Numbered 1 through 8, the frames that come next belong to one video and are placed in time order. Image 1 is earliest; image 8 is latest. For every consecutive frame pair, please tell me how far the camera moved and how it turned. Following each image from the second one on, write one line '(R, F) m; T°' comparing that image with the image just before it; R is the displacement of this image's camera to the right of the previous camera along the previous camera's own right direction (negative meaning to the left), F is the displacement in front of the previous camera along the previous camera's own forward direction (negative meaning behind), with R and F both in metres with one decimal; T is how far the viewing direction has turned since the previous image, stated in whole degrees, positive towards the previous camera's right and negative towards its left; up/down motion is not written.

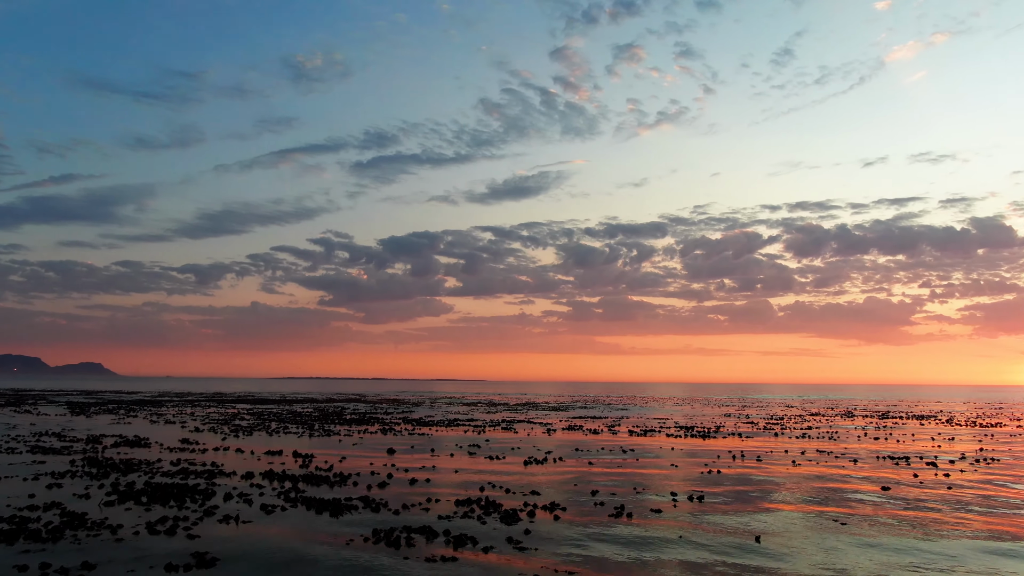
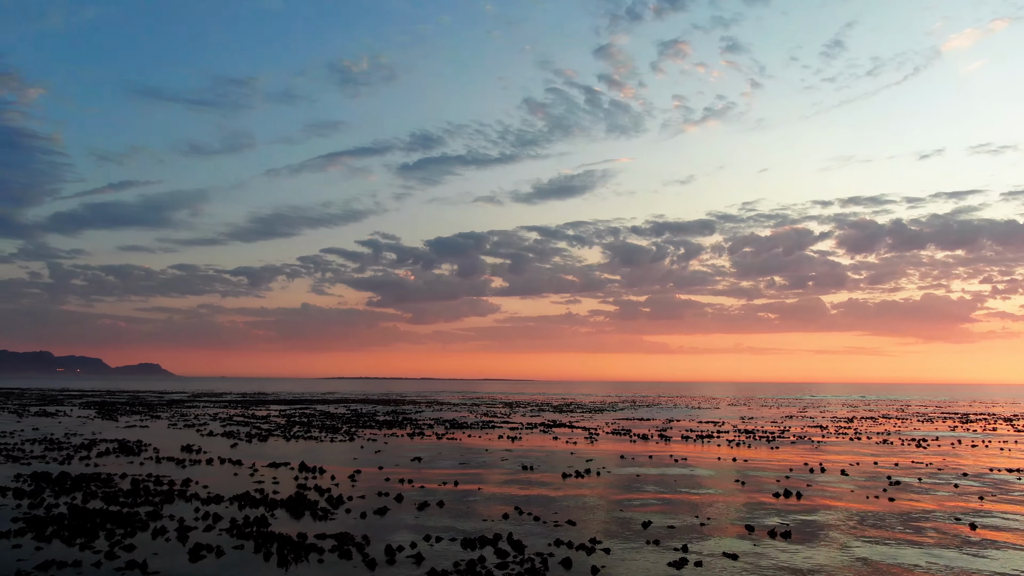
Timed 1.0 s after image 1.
(+0.4, +4.8) m; -3°
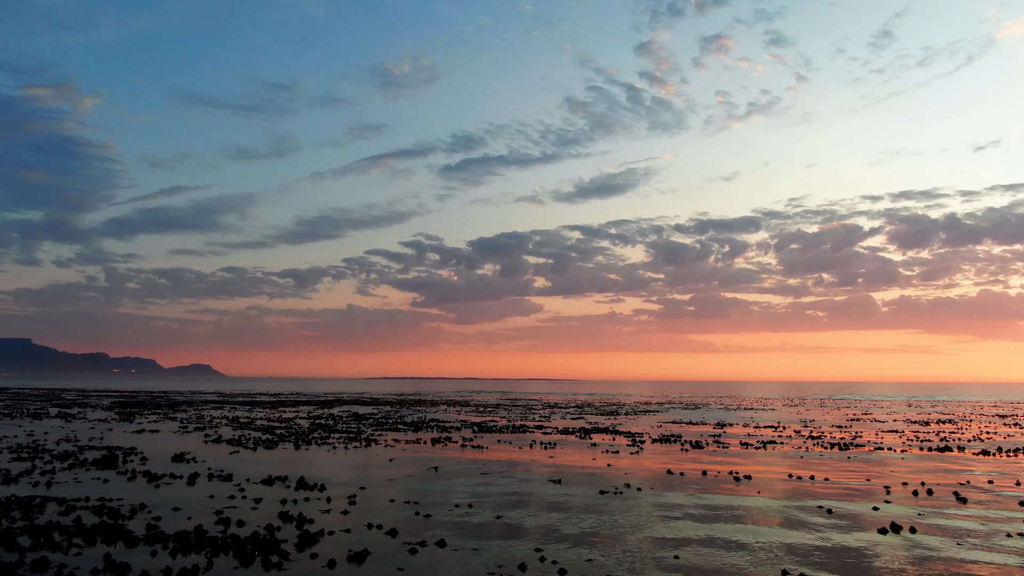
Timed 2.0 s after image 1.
(+0.5, +4.8) m; -3°
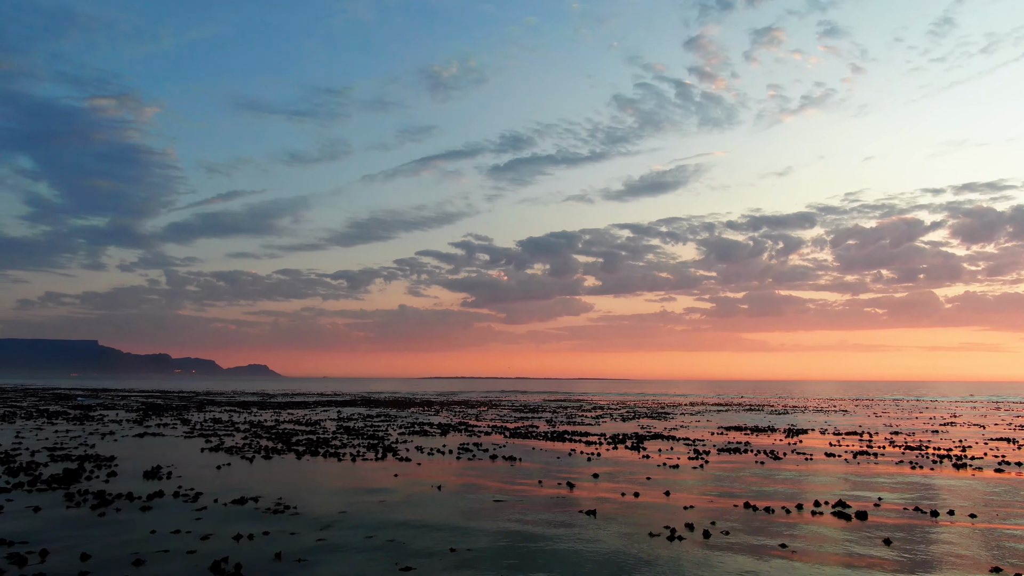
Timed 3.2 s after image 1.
(+0.6, +5.8) m; -4°
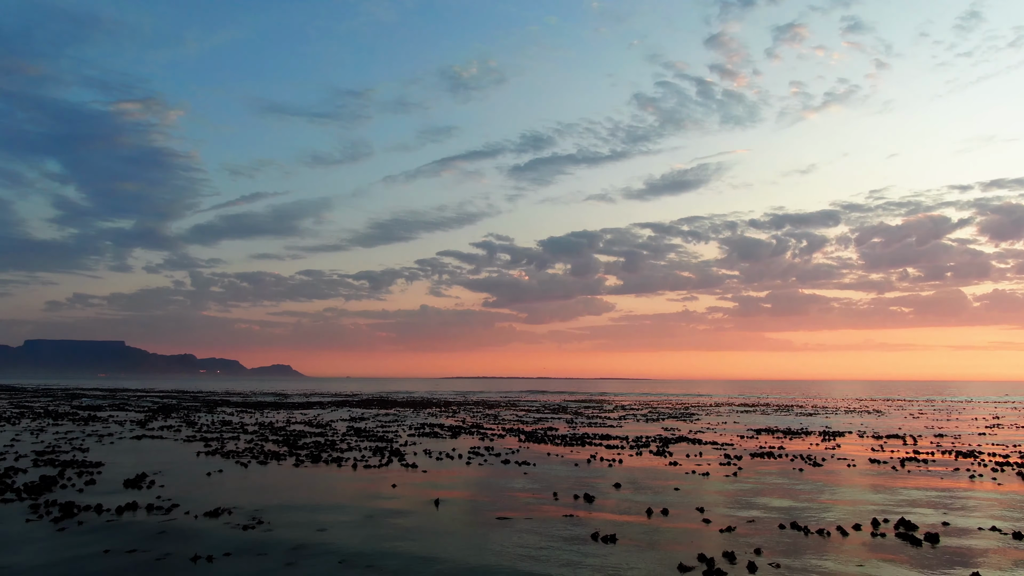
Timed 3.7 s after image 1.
(+0.3, +2.5) m; -2°
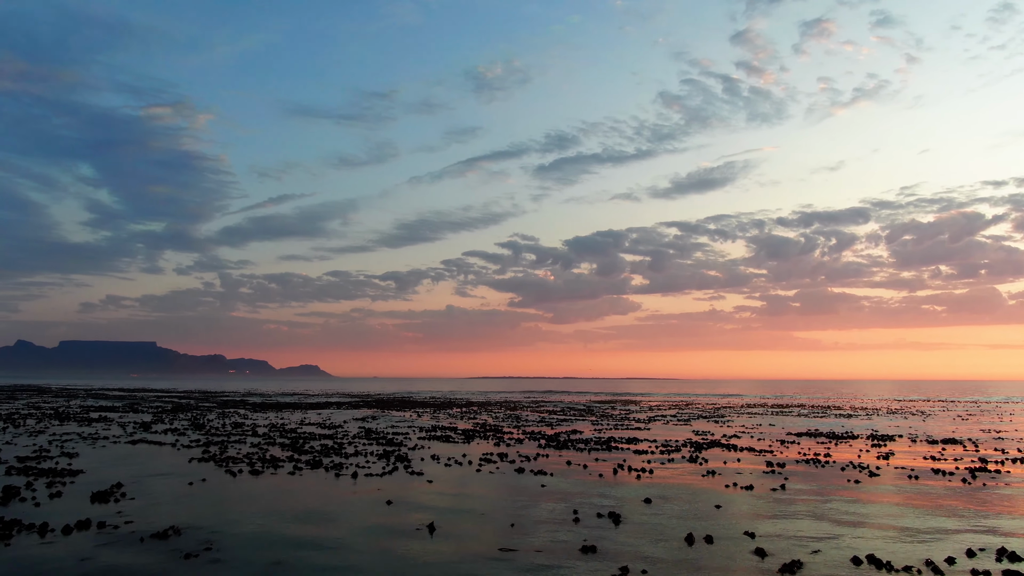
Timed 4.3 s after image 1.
(+0.3, +3.0) m; -2°
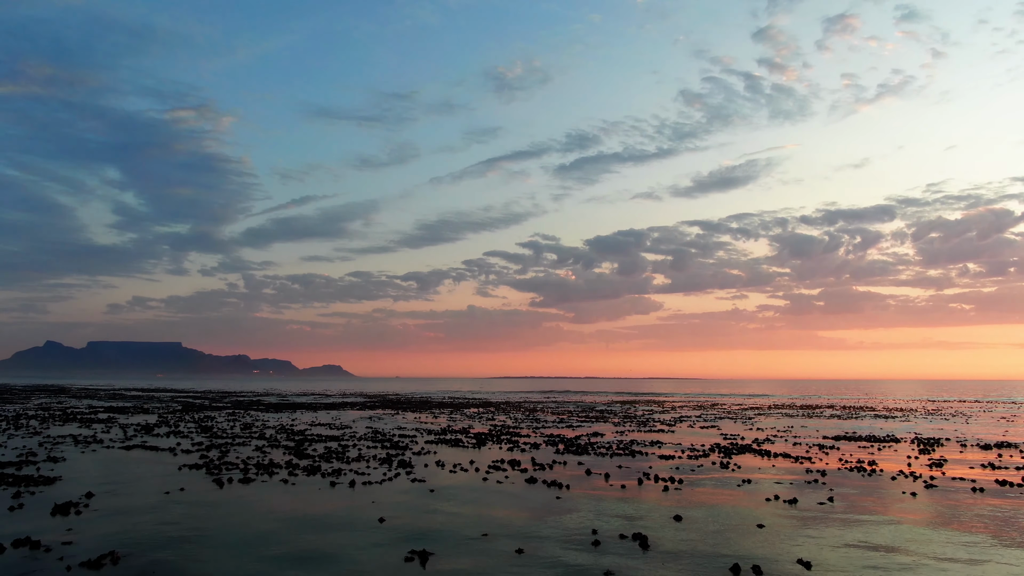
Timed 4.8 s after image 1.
(+0.3, +2.6) m; -2°
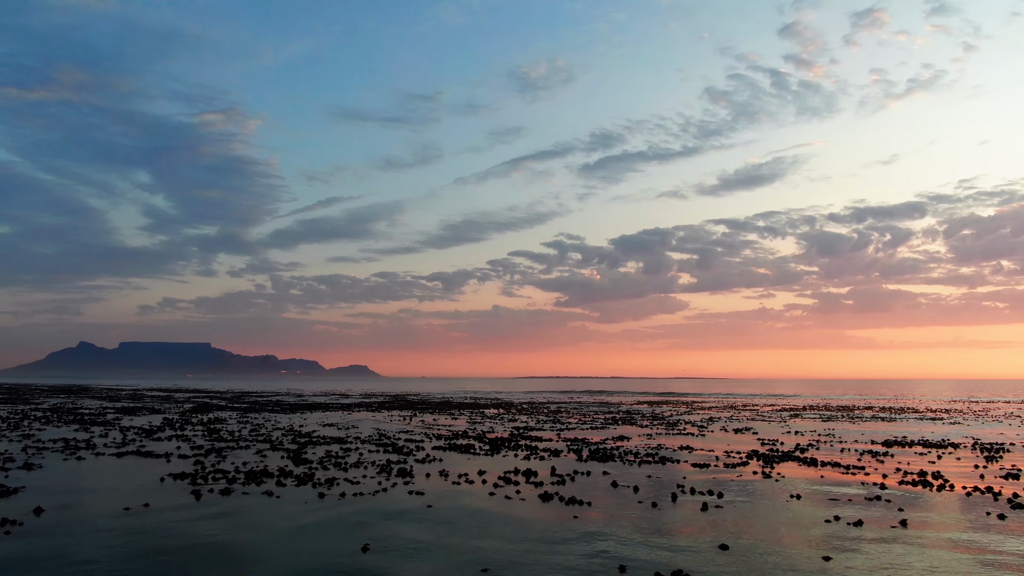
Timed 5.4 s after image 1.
(+0.3, +3.1) m; -2°
